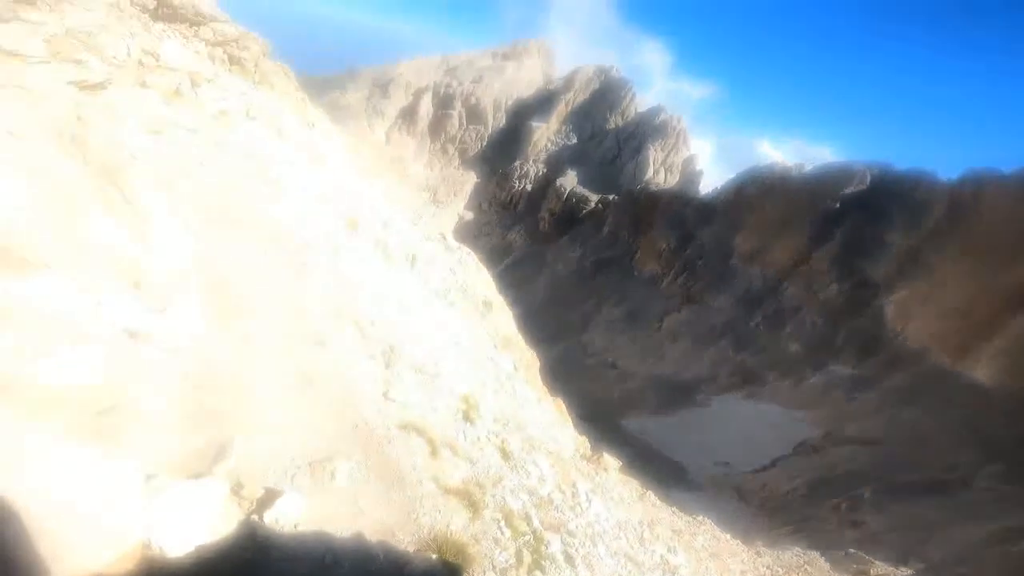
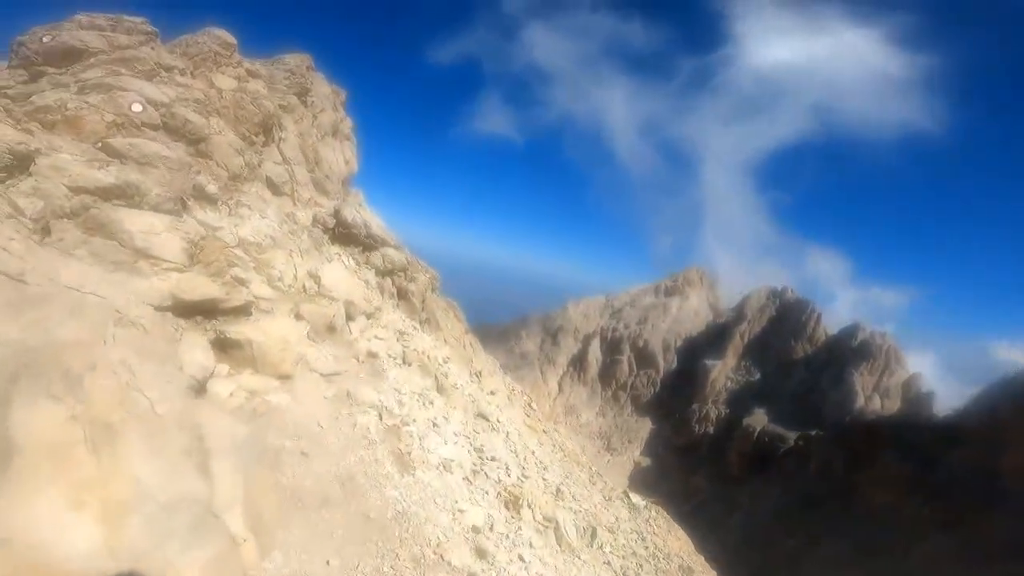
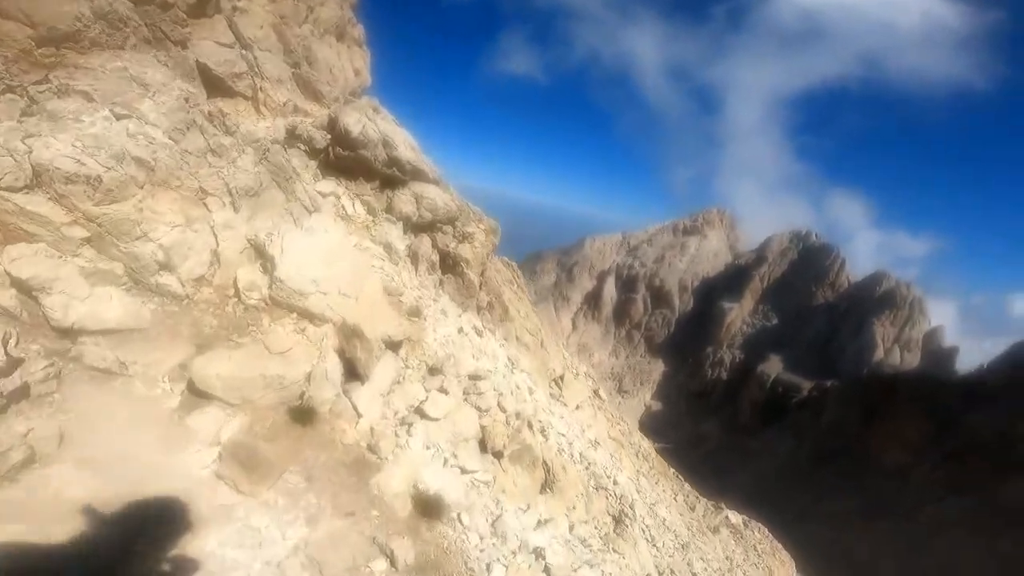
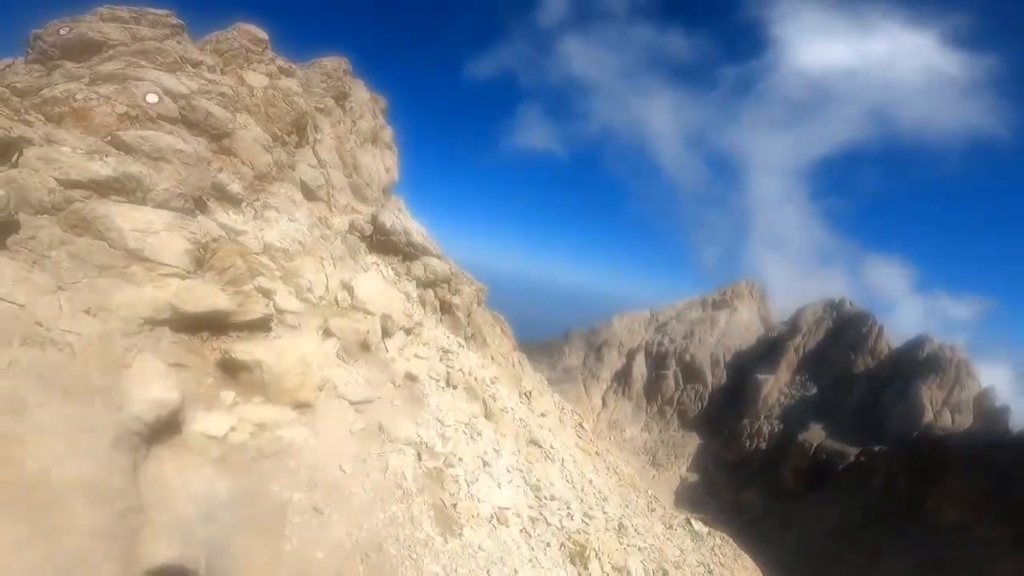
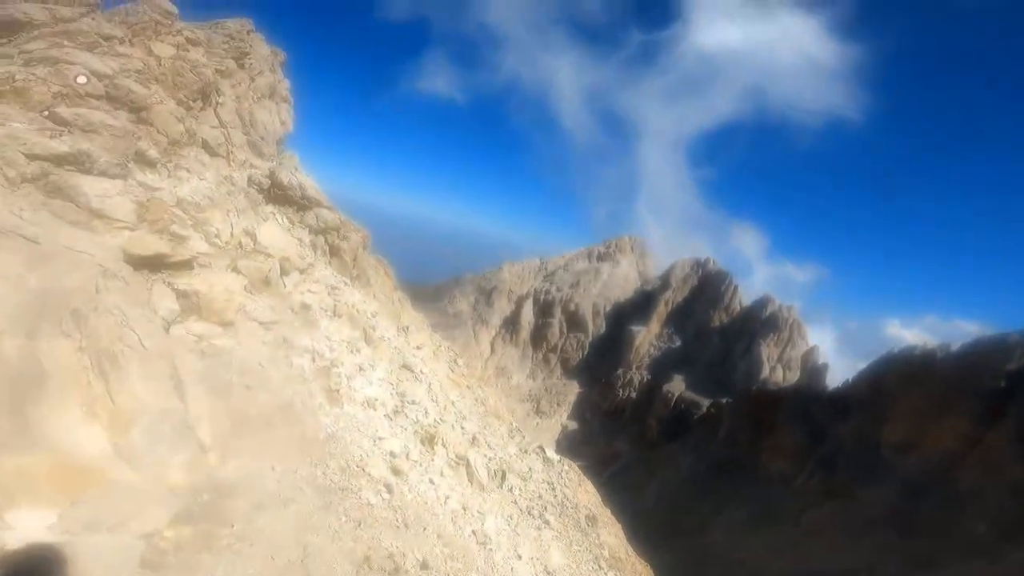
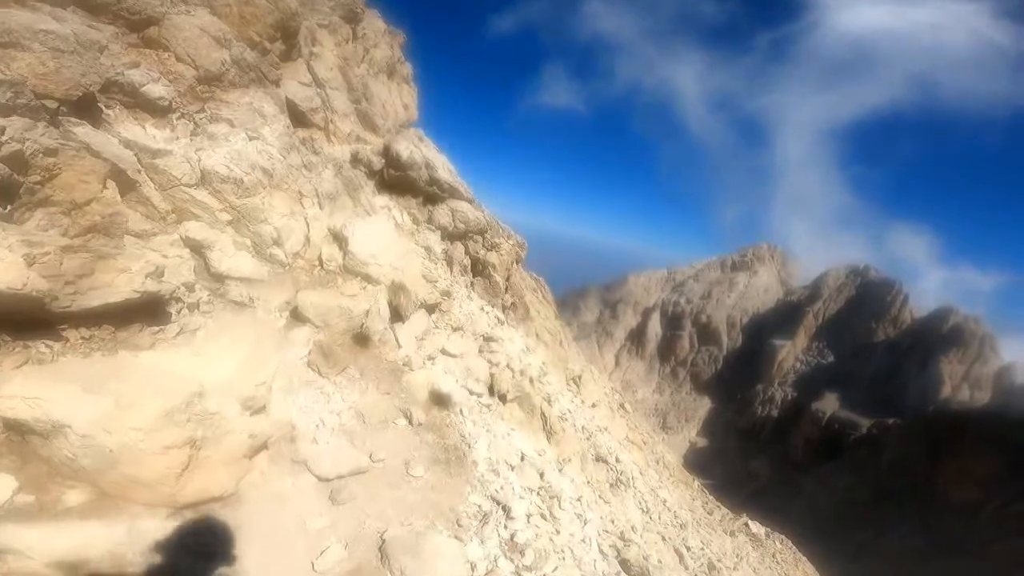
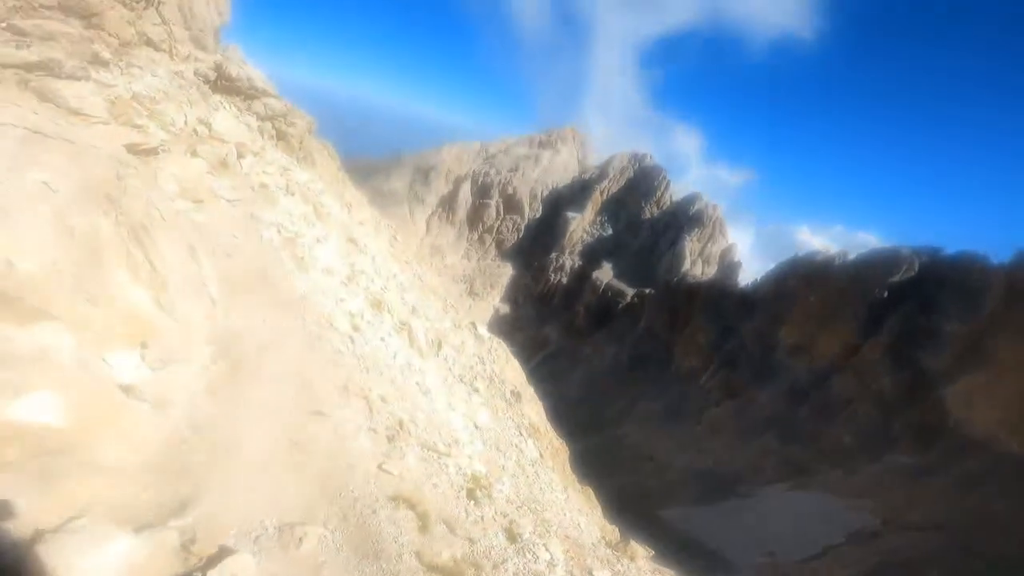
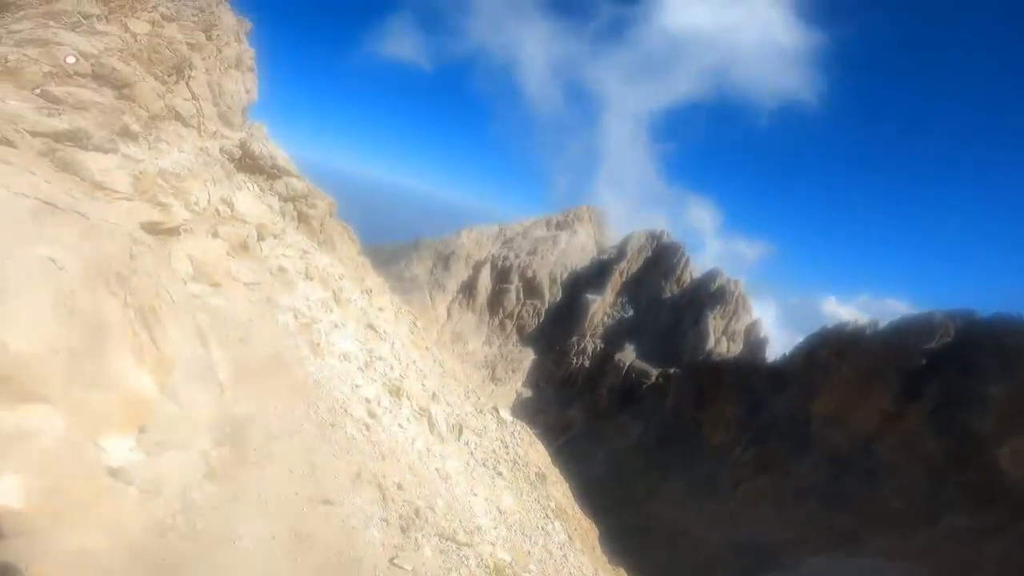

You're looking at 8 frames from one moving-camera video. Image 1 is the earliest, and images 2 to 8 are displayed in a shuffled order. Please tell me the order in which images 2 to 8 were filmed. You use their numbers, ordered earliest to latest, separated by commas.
7, 8, 5, 2, 4, 6, 3
